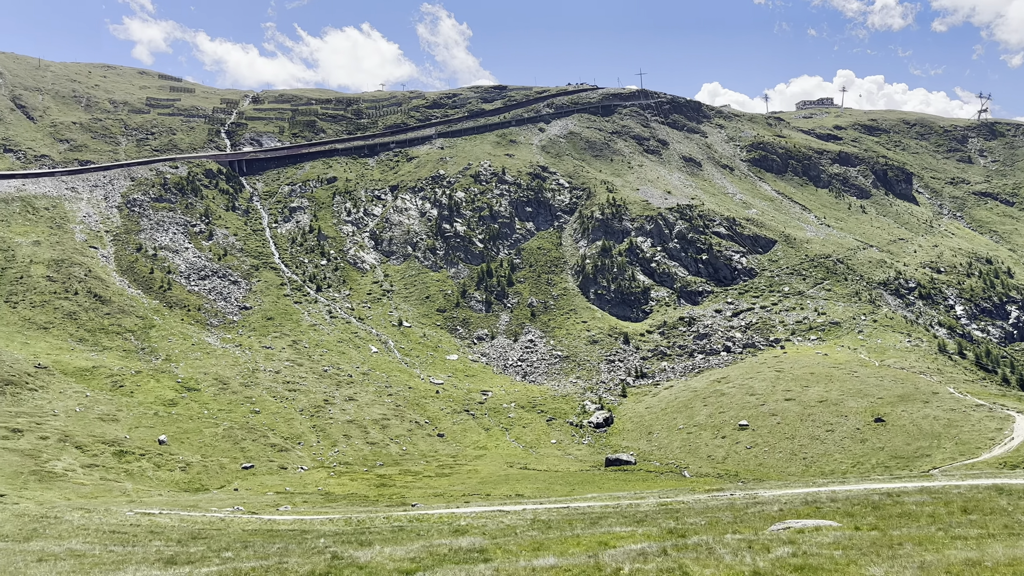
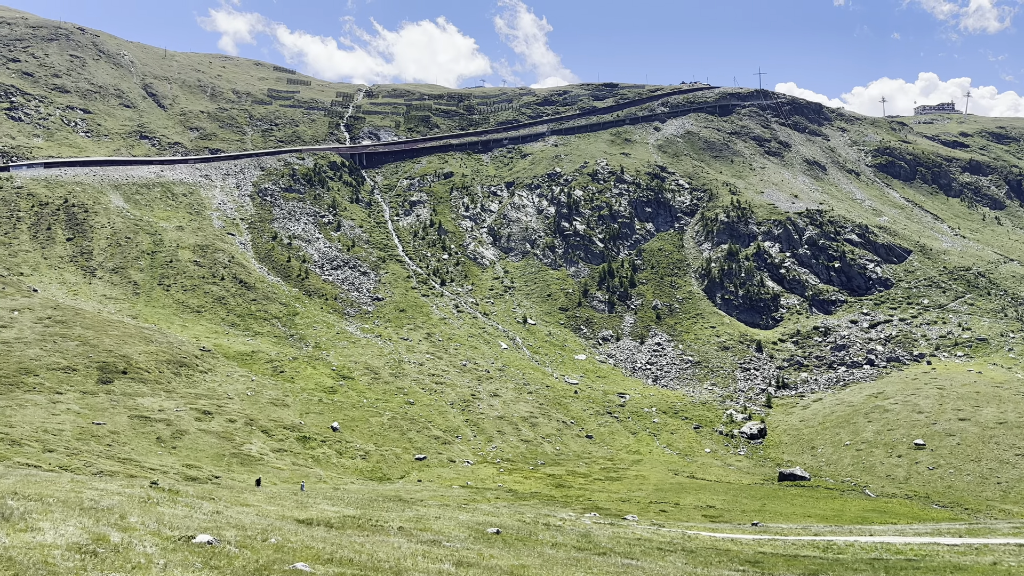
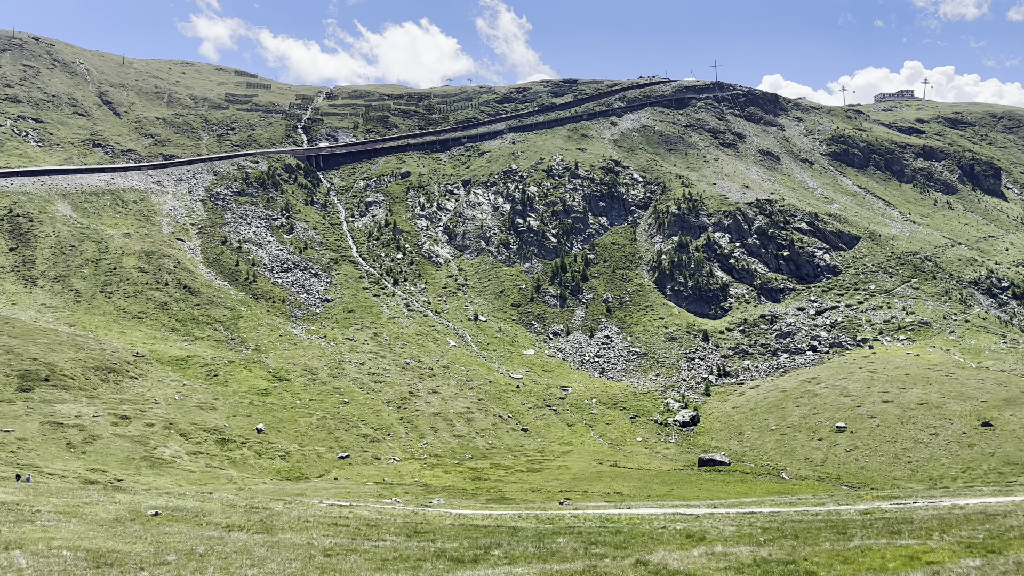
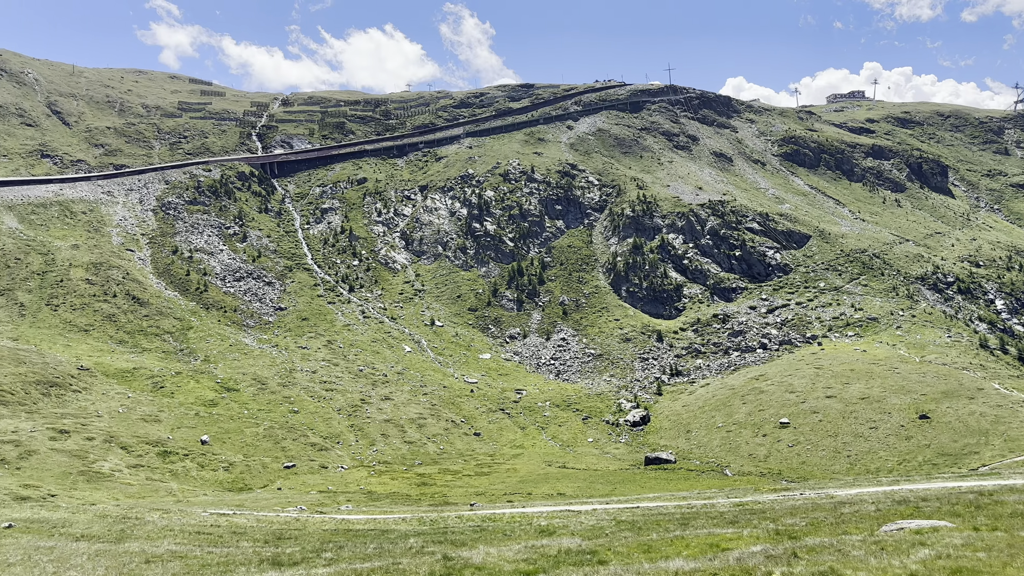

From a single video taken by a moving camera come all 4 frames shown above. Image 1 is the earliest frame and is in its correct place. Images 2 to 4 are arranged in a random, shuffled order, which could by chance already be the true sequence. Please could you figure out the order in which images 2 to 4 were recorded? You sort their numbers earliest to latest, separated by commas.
4, 3, 2
